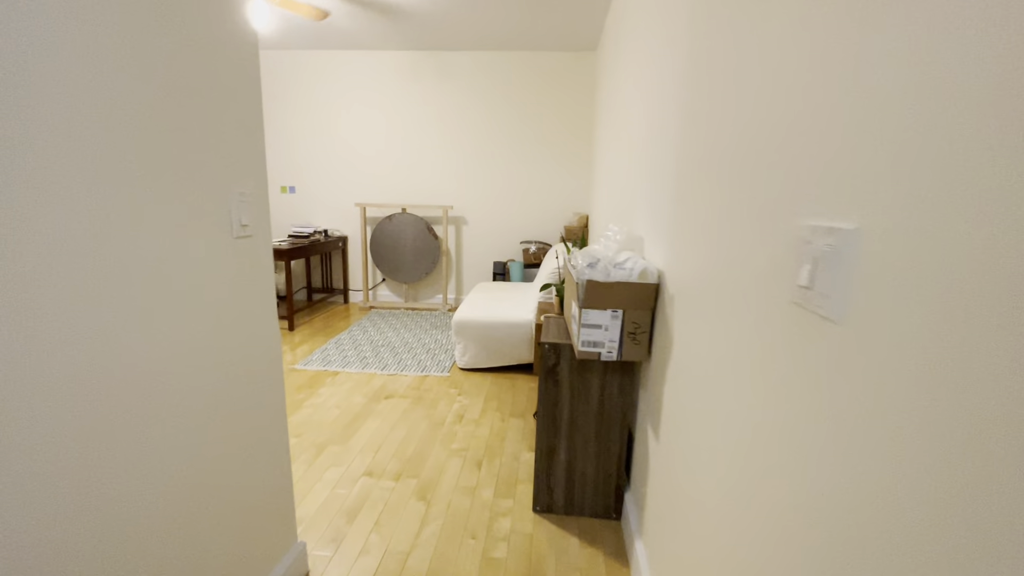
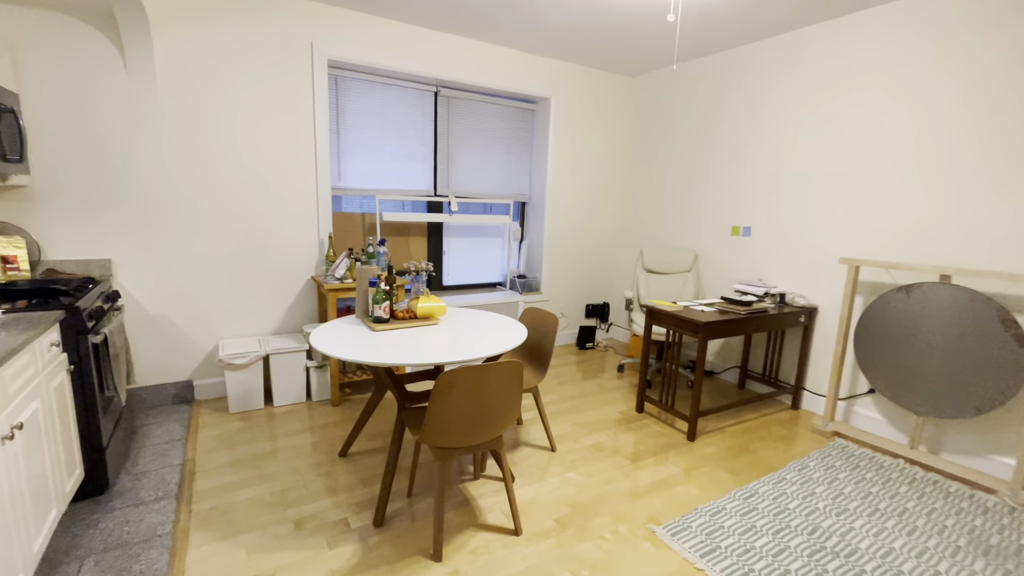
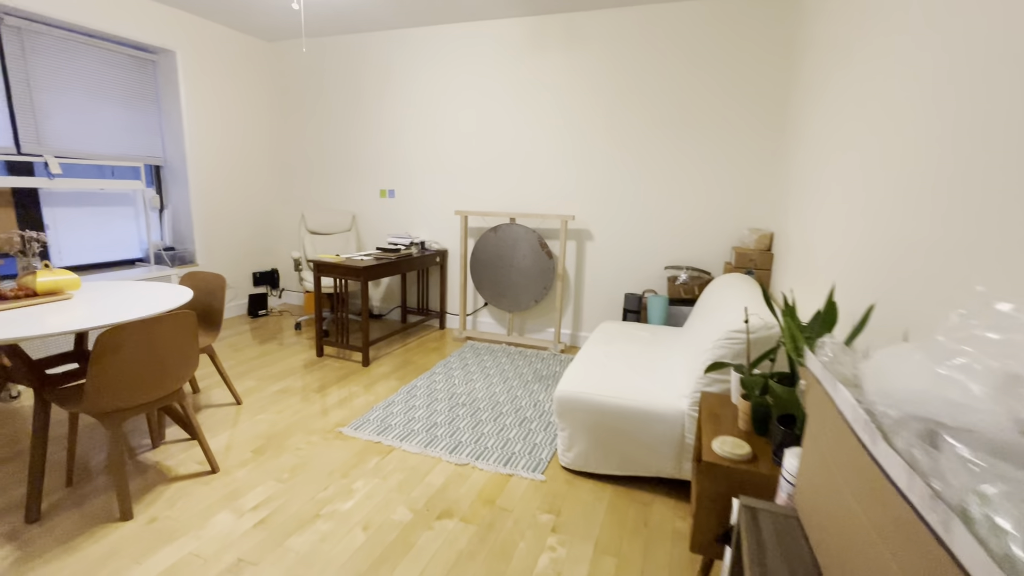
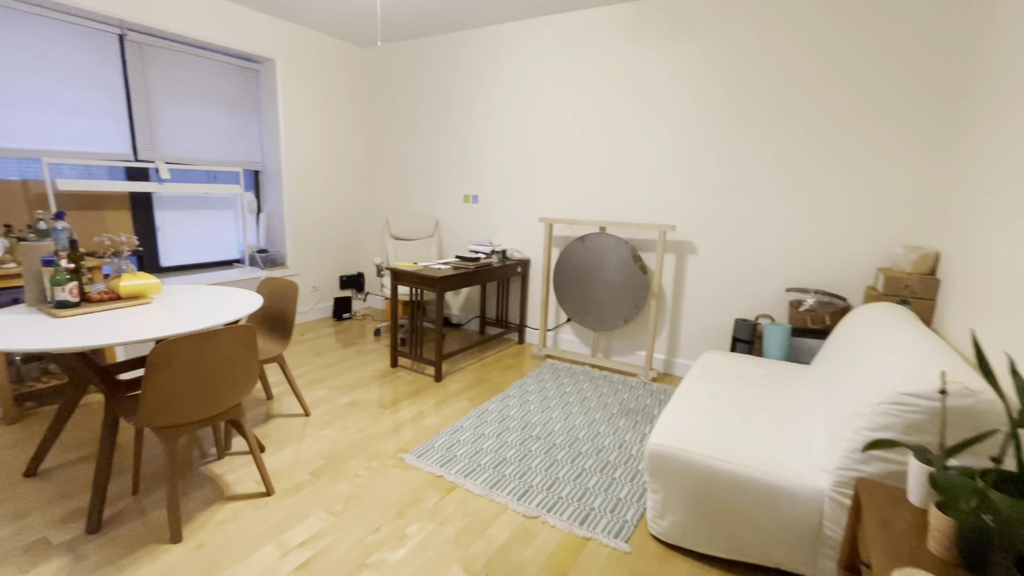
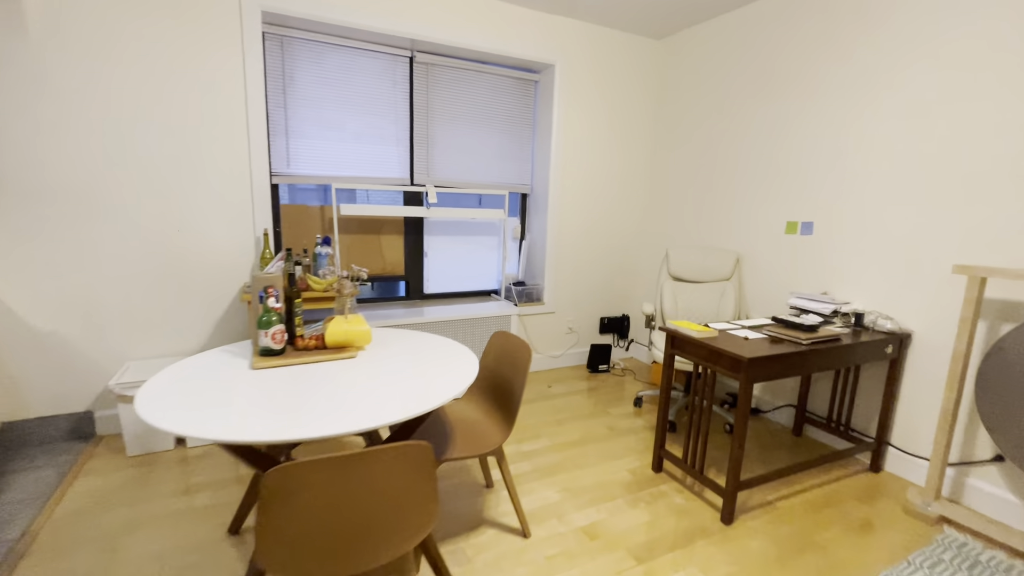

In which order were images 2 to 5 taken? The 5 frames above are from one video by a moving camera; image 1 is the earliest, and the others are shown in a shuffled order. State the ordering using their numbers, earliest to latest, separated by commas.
3, 4, 2, 5
